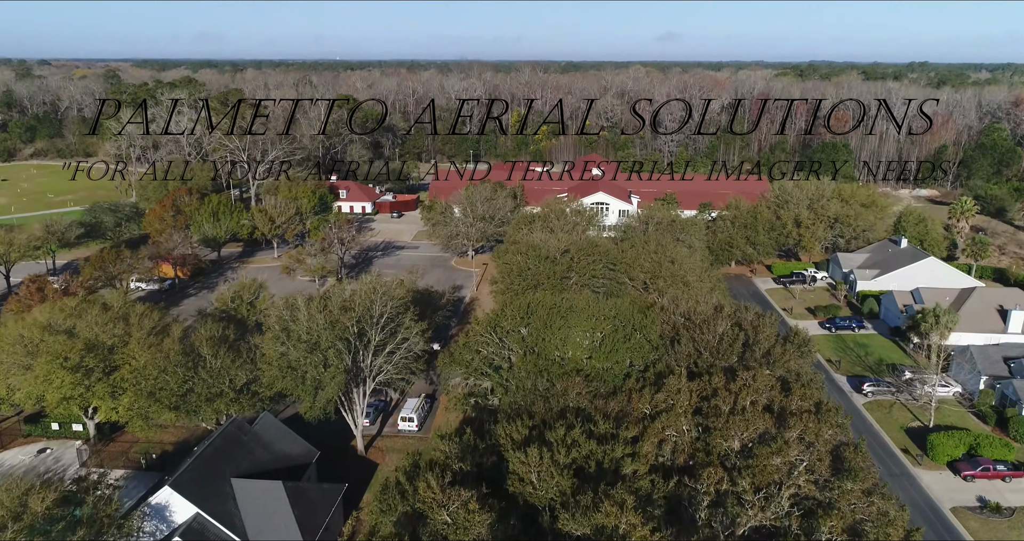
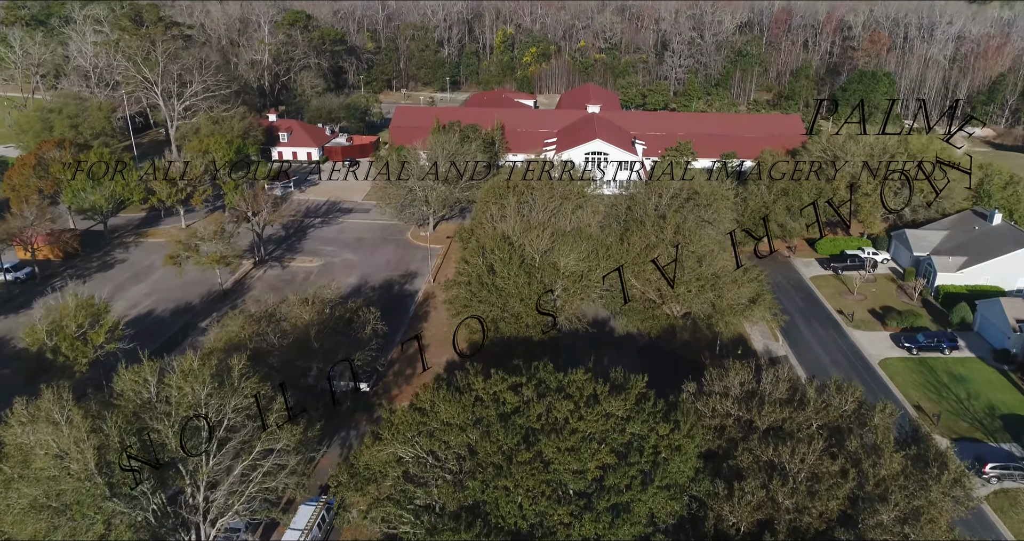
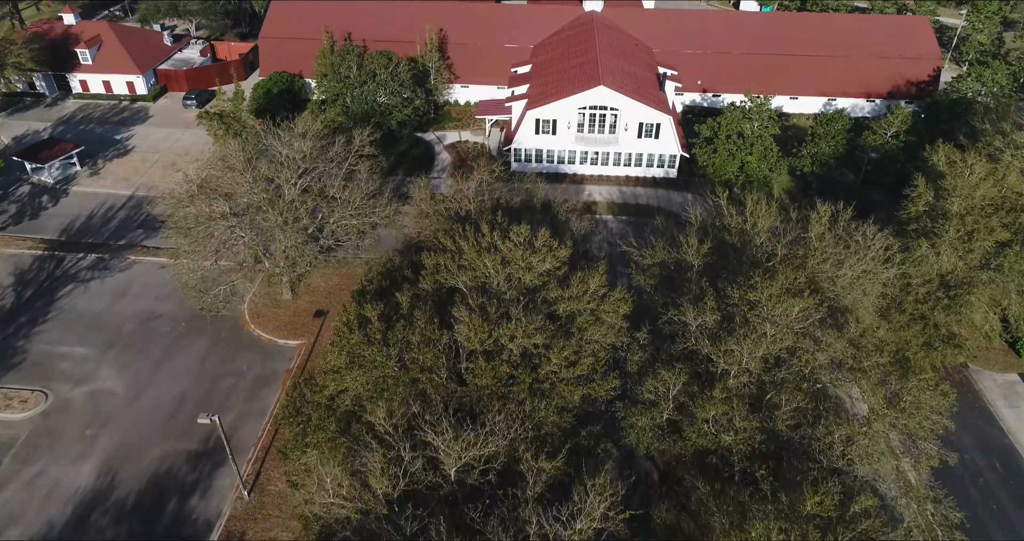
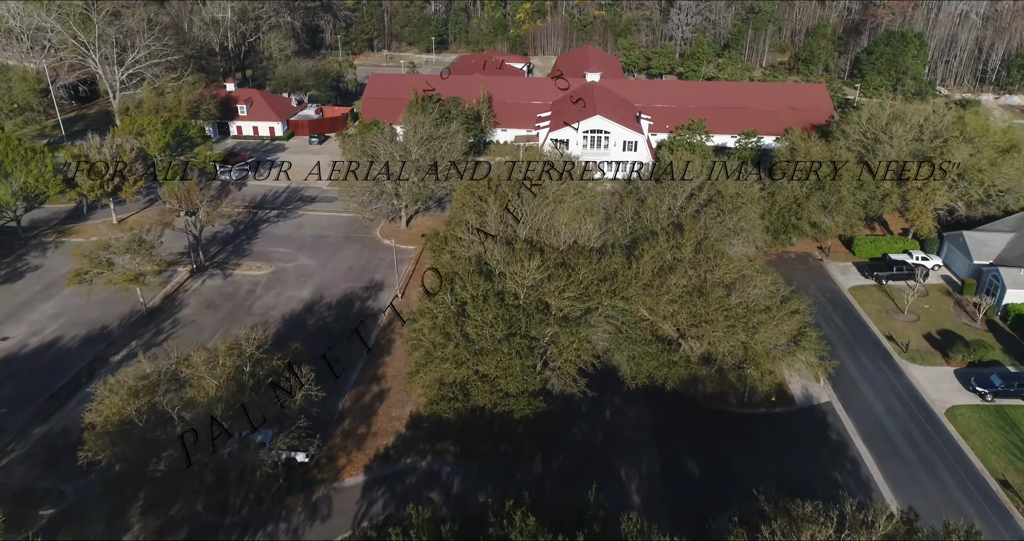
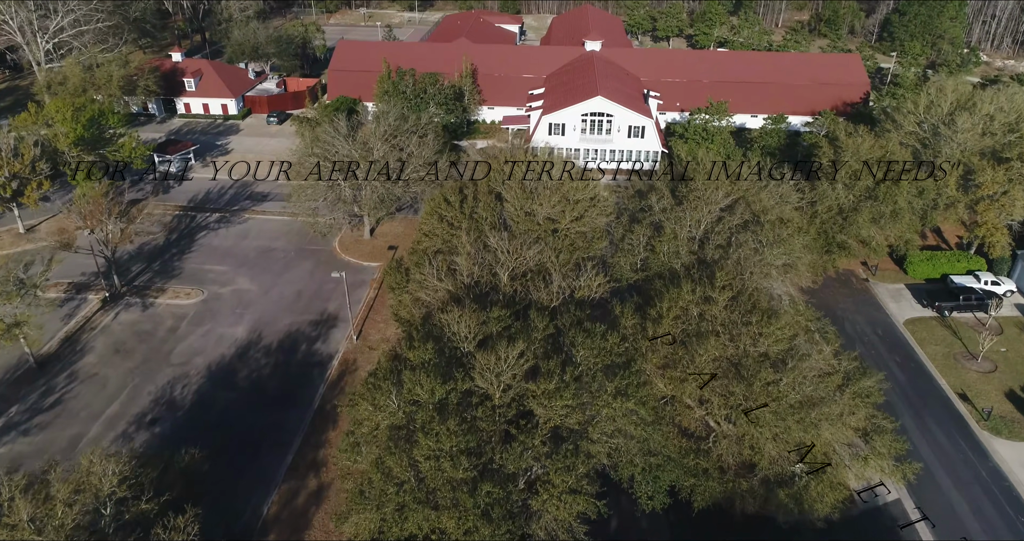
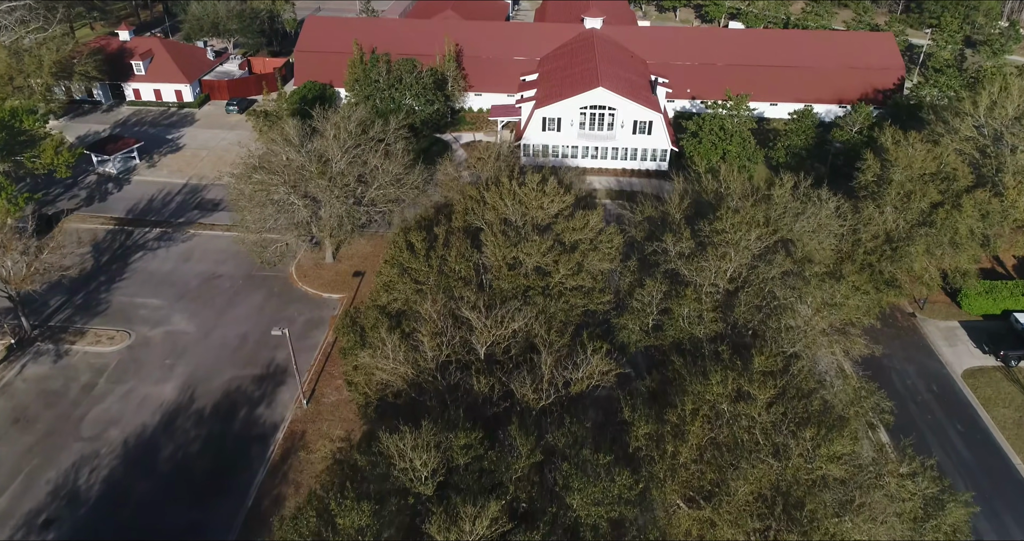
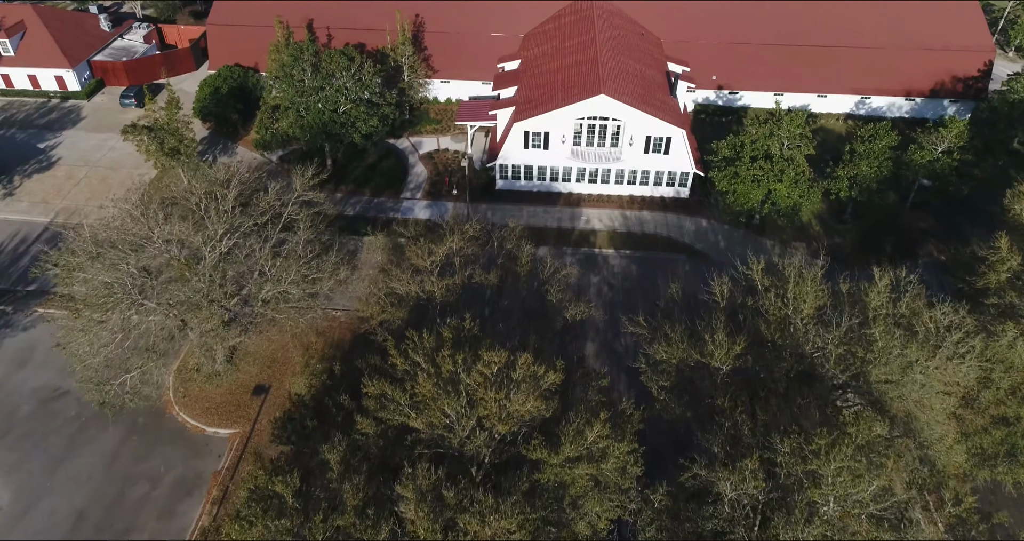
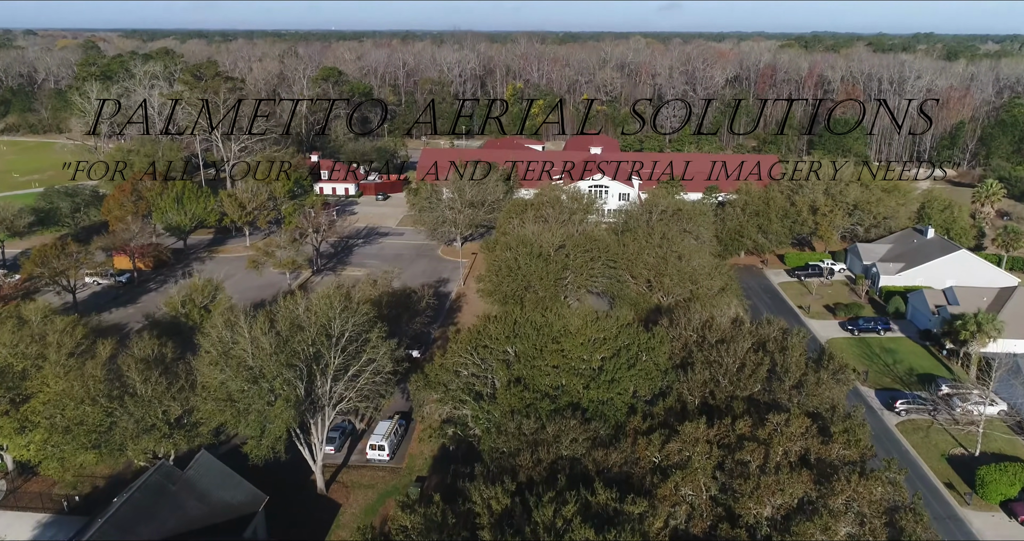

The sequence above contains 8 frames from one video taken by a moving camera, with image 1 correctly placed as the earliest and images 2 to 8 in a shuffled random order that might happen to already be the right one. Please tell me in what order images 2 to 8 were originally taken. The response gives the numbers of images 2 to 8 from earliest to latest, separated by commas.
8, 2, 4, 5, 6, 3, 7
